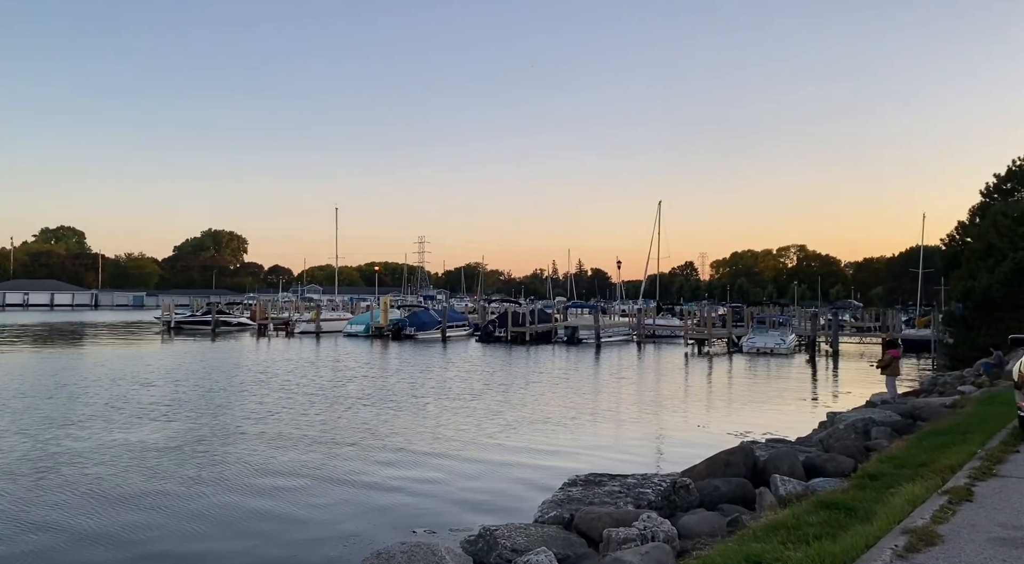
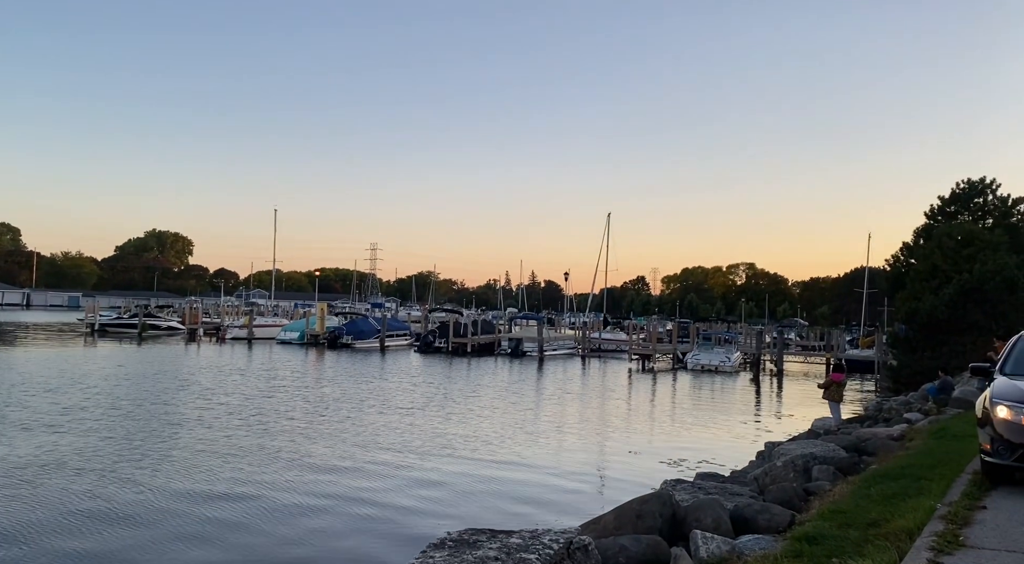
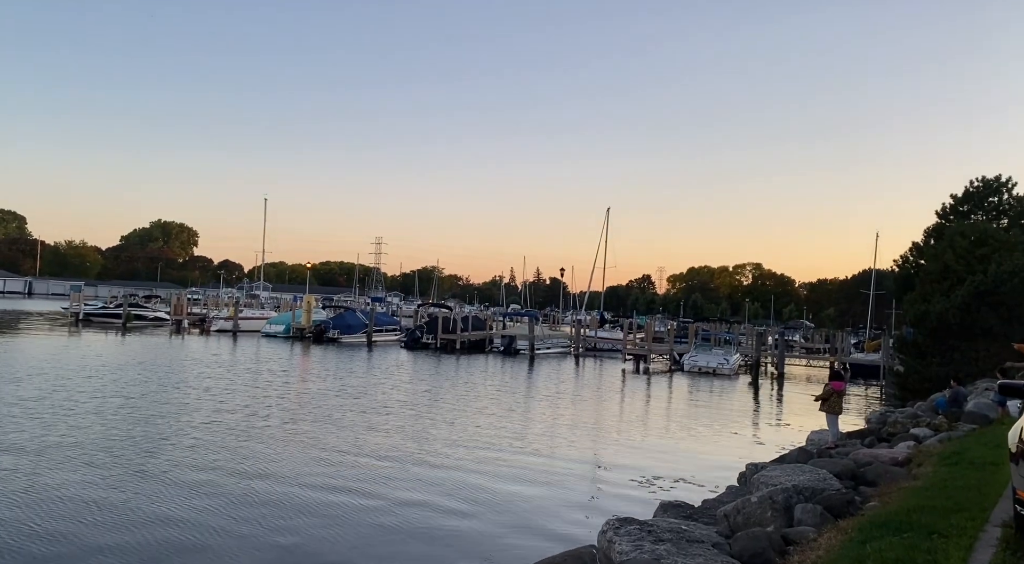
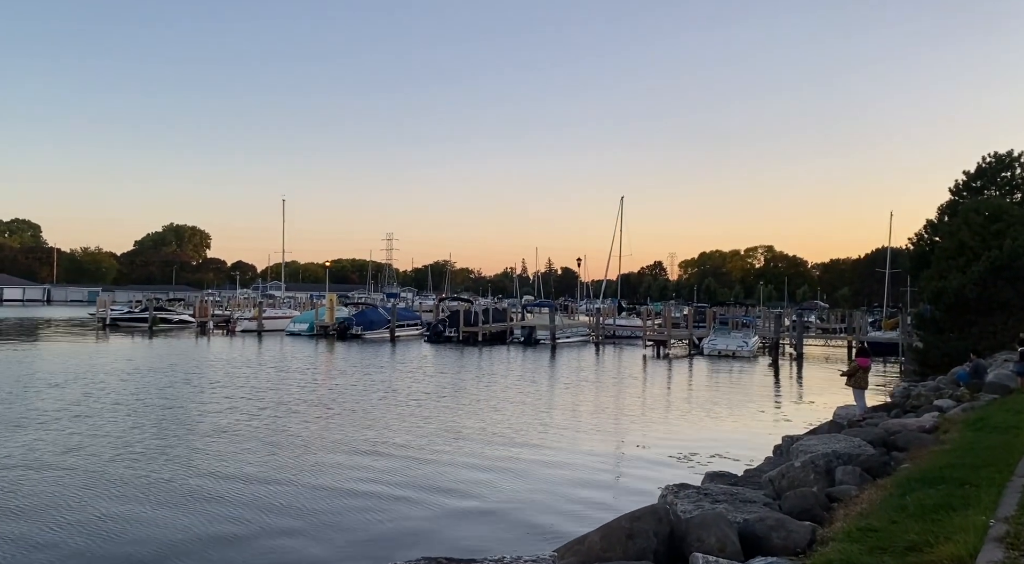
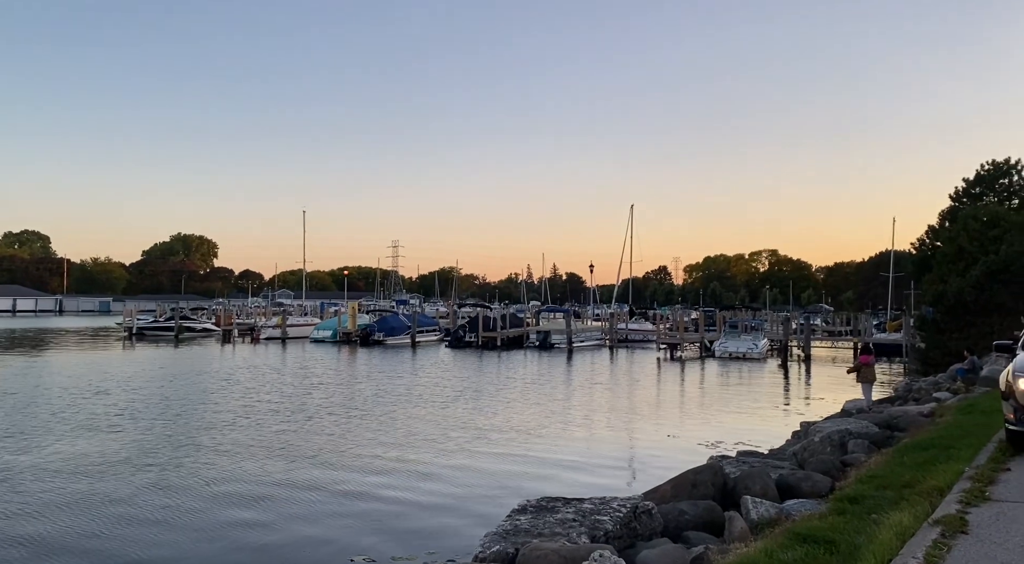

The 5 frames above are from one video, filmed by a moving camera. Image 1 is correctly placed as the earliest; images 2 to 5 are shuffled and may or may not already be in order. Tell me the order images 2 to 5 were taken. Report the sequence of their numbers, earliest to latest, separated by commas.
5, 2, 4, 3
